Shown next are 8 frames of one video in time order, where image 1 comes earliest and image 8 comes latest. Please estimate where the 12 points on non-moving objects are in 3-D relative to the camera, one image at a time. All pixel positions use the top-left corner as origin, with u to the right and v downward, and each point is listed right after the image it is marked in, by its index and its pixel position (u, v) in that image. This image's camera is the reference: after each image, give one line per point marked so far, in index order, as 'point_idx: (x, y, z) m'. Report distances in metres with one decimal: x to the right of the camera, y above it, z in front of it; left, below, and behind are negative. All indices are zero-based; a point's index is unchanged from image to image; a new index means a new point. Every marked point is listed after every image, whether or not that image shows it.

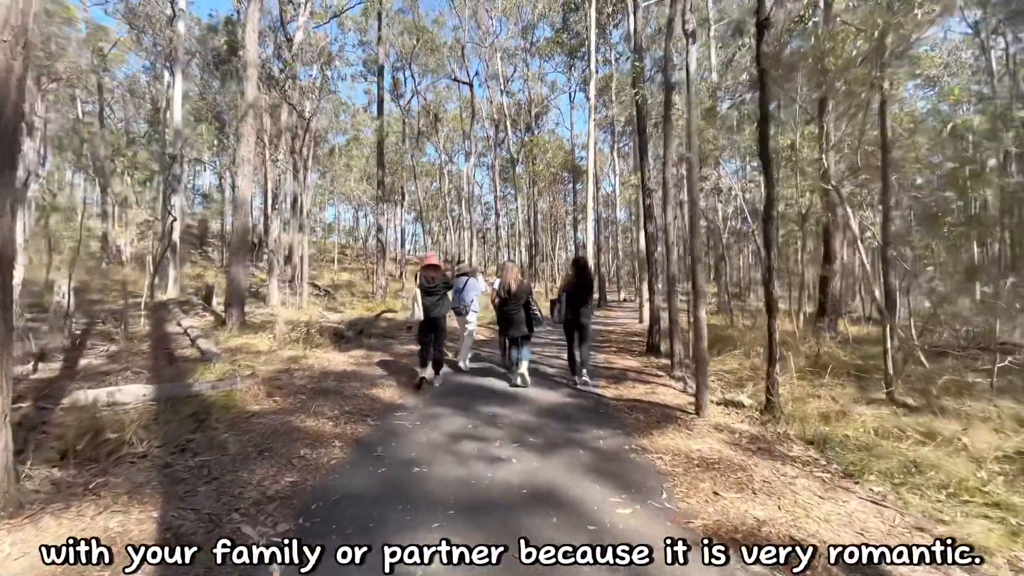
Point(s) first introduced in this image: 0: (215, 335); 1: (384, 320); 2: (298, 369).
0: (-6.1, -1.0, +9.4) m
1: (-3.9, -1.0, +14.1) m
2: (-3.2, -1.2, +7.0) m
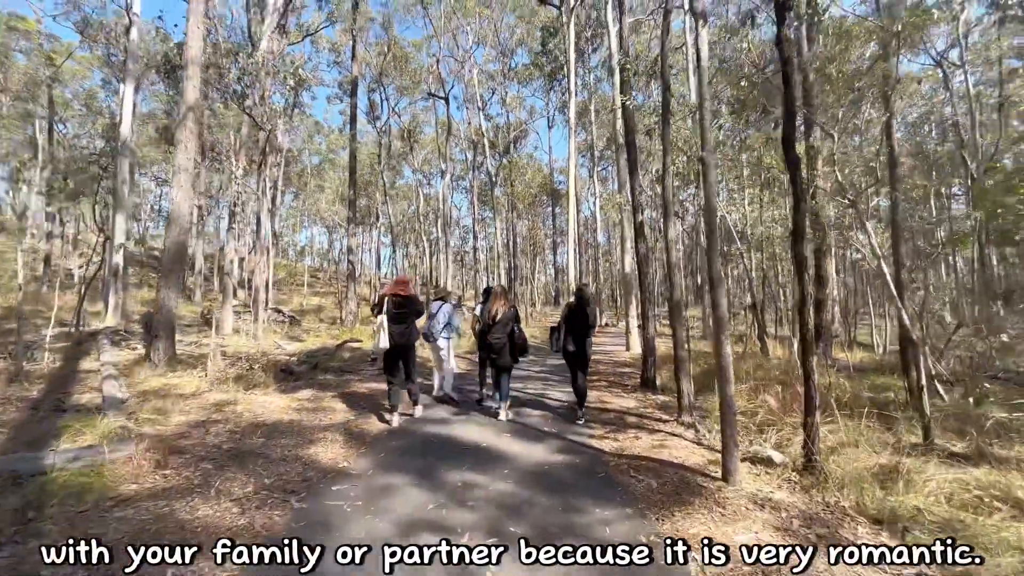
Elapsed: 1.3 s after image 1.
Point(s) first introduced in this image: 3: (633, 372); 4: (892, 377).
0: (-6.5, -1.5, +7.9) m
1: (-4.6, -1.7, +12.6) m
2: (-3.5, -1.6, +5.6) m
3: (+2.8, -2.0, +10.7) m
4: (+9.2, -2.2, +11.2) m
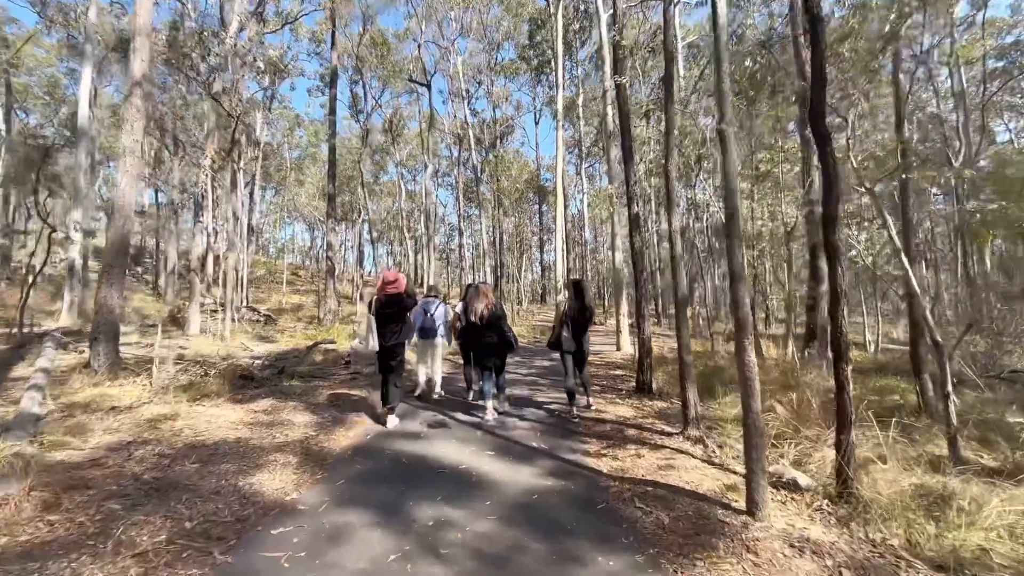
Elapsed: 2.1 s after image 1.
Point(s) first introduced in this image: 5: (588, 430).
0: (-6.7, -1.4, +6.9) m
1: (-4.9, -1.6, +11.7) m
2: (-3.7, -1.5, +4.7) m
3: (+2.5, -1.9, +10.0) m
4: (+8.9, -2.1, +10.7) m
5: (+1.0, -1.8, +5.8) m
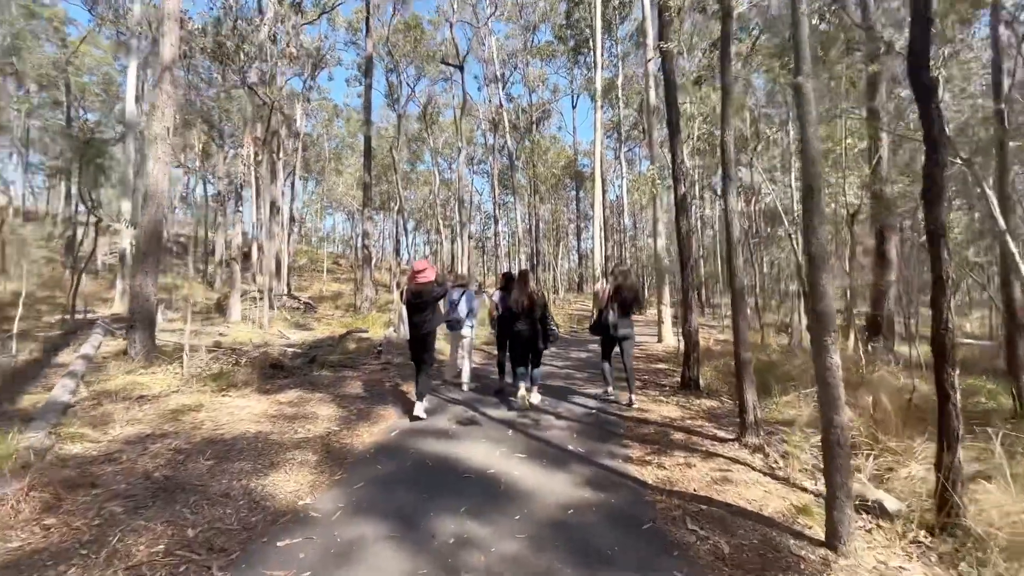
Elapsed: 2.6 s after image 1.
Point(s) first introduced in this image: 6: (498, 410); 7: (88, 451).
0: (-6.2, -1.2, +7.0) m
1: (-4.0, -1.3, +11.7) m
2: (-3.4, -1.4, +4.6) m
3: (+3.2, -1.7, +9.4) m
4: (+9.7, -1.8, +9.5) m
5: (+1.3, -1.6, +5.2) m
6: (-0.2, -1.6, +6.1) m
7: (-3.6, -1.4, +3.9) m
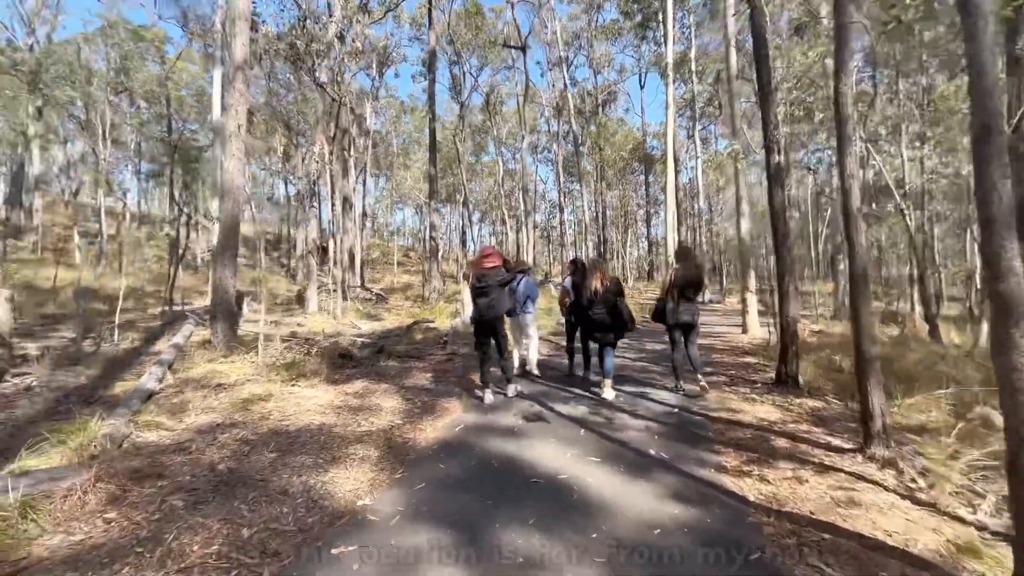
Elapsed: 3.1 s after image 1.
0: (-5.1, -1.1, +7.4) m
1: (-2.4, -1.1, +11.7) m
2: (-2.7, -1.3, +4.6) m
3: (+4.5, -1.4, +8.4) m
4: (+10.9, -1.5, +7.7) m
5: (+2.1, -1.5, +4.6) m
6: (+0.7, -1.5, +5.6) m
7: (-3.0, -1.3, +3.9) m
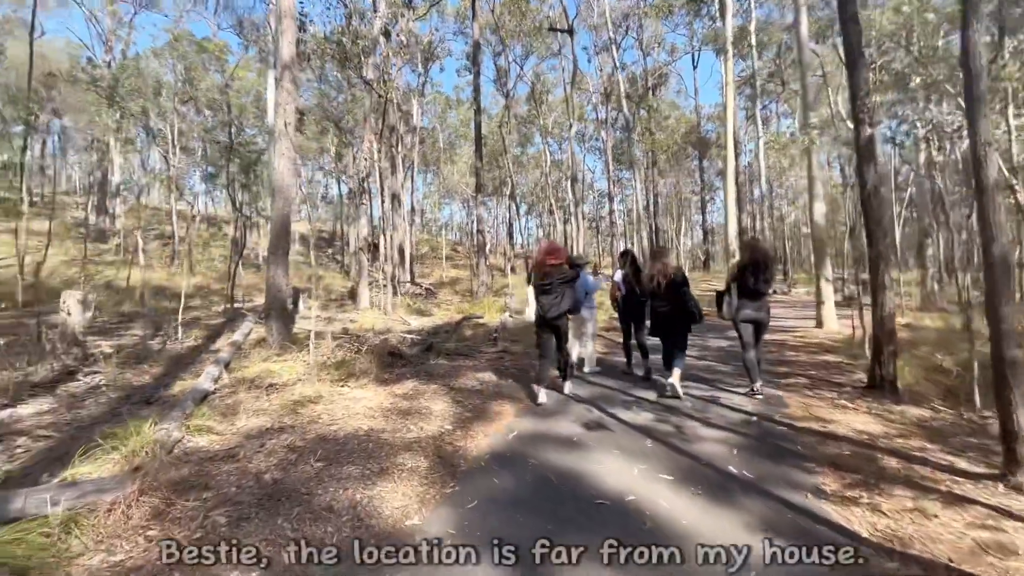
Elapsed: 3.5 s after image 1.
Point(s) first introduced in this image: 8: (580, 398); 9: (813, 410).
0: (-4.3, -1.1, +7.5) m
1: (-1.1, -1.0, +11.5) m
2: (-2.1, -1.3, +4.4) m
3: (+5.4, -1.2, +7.5) m
4: (+11.7, -1.3, +6.1) m
5: (+2.6, -1.4, +4.0) m
6: (+1.3, -1.4, +5.2) m
7: (-2.5, -1.3, +3.9) m
8: (+0.9, -1.4, +5.9) m
9: (+3.2, -1.3, +4.9) m
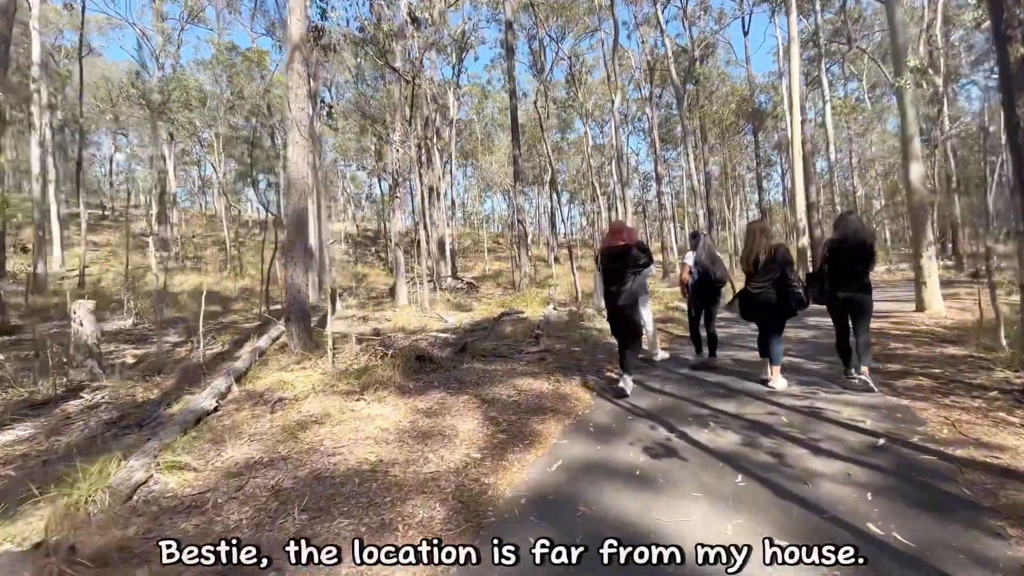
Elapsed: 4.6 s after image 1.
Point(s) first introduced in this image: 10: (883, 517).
0: (-3.7, -1.1, +6.9) m
1: (-0.1, -0.8, +10.6) m
2: (-1.8, -1.3, +3.7) m
3: (+6.0, -0.9, +6.0) m
4: (+12.1, -0.7, +4.0) m
5: (+2.9, -1.3, +2.7) m
6: (+1.7, -1.3, +4.0) m
7: (-2.2, -1.4, +3.1) m
8: (+1.4, -1.3, +4.8) m
9: (+3.6, -1.1, +3.6) m
10: (+2.2, -1.3, +2.7) m
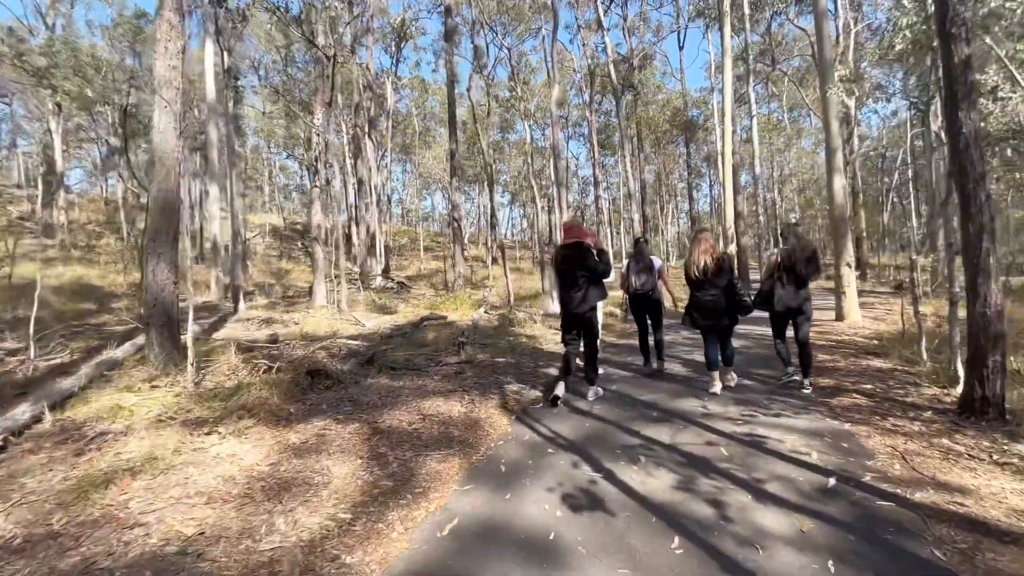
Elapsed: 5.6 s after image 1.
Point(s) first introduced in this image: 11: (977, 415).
0: (-4.8, -1.1, +5.5) m
1: (-1.7, -0.8, +9.6) m
2: (-2.5, -1.3, +2.5) m
3: (+4.9, -1.1, +5.8) m
4: (+11.3, -1.0, +4.6) m
5: (+2.2, -1.4, +2.2) m
6: (+0.9, -1.3, +3.4) m
7: (-2.9, -1.4, +1.9) m
8: (+0.5, -1.3, +4.0) m
9: (+2.8, -1.3, +3.2) m
10: (+1.6, -1.4, +2.1) m
11: (+4.2, -1.1, +4.0) m
